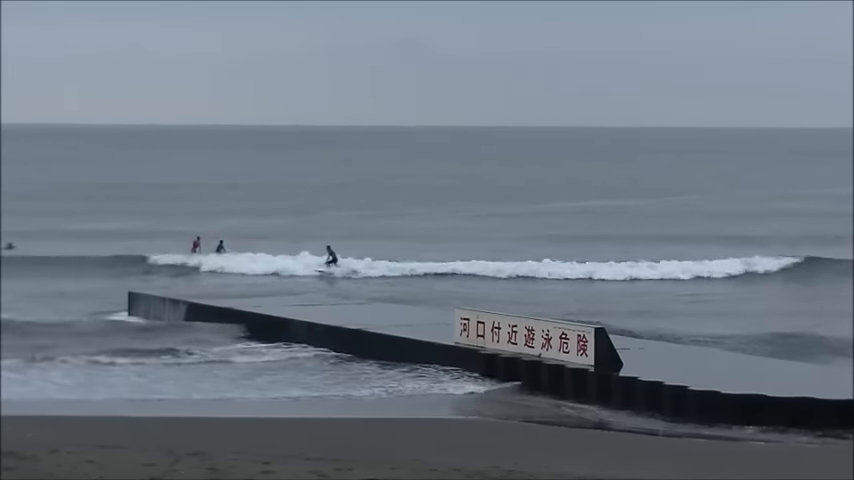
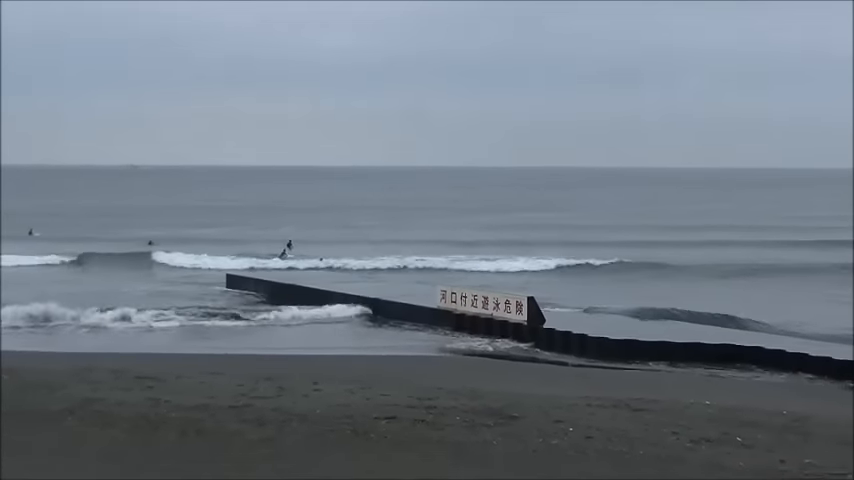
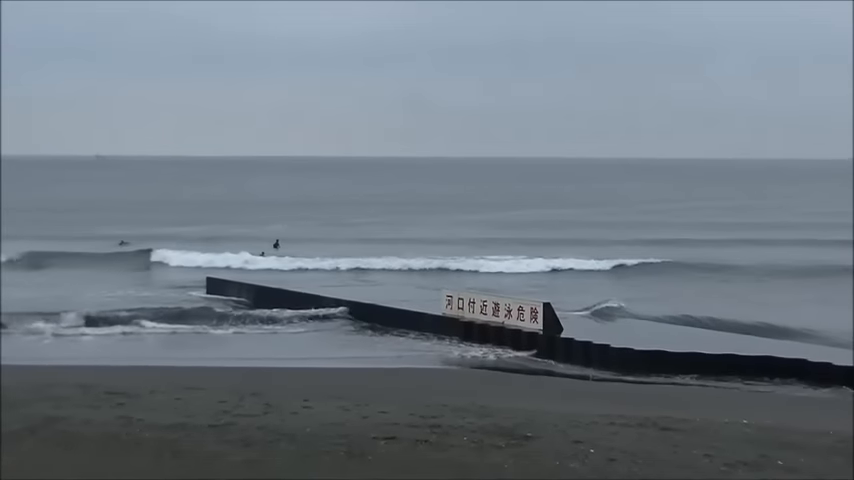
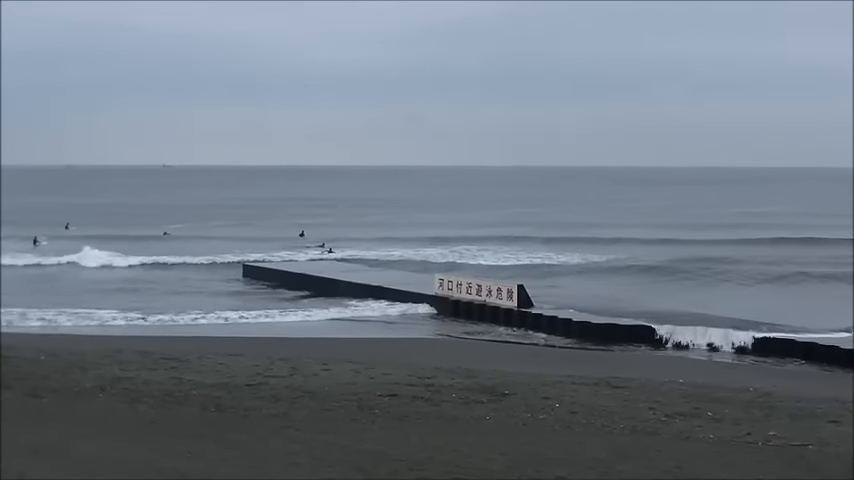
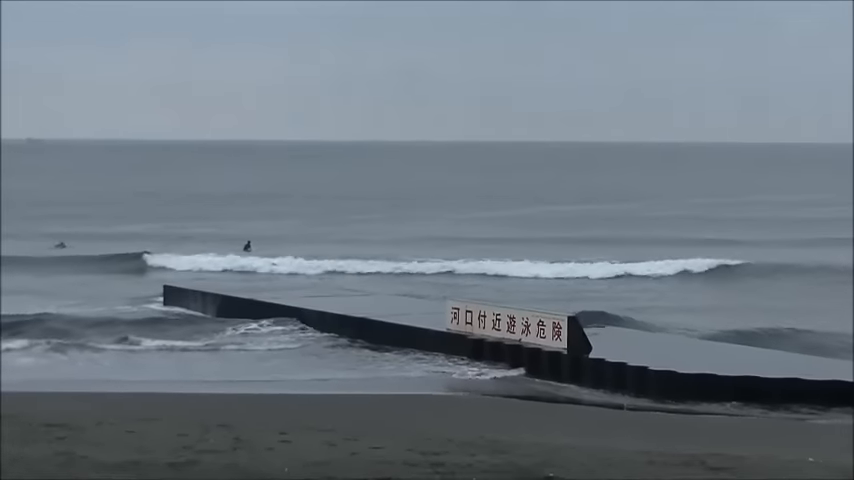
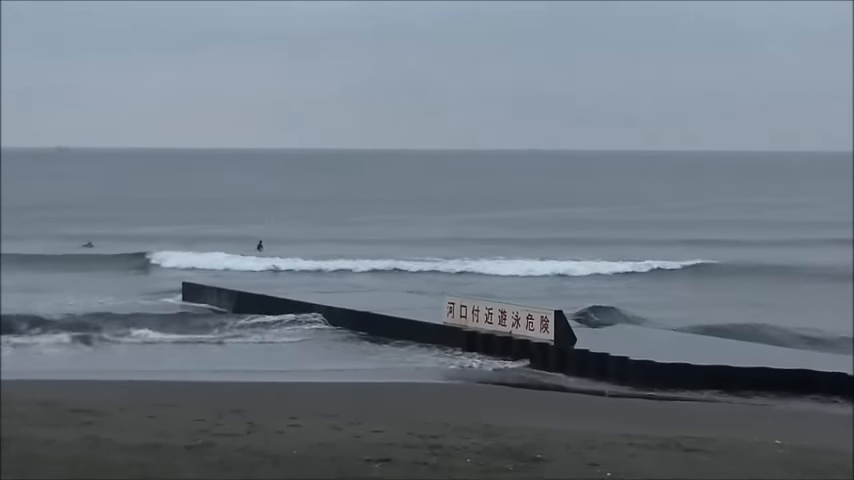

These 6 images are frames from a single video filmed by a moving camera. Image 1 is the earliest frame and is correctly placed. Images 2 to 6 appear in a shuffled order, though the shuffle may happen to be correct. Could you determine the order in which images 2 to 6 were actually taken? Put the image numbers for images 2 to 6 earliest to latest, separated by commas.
5, 6, 3, 2, 4
